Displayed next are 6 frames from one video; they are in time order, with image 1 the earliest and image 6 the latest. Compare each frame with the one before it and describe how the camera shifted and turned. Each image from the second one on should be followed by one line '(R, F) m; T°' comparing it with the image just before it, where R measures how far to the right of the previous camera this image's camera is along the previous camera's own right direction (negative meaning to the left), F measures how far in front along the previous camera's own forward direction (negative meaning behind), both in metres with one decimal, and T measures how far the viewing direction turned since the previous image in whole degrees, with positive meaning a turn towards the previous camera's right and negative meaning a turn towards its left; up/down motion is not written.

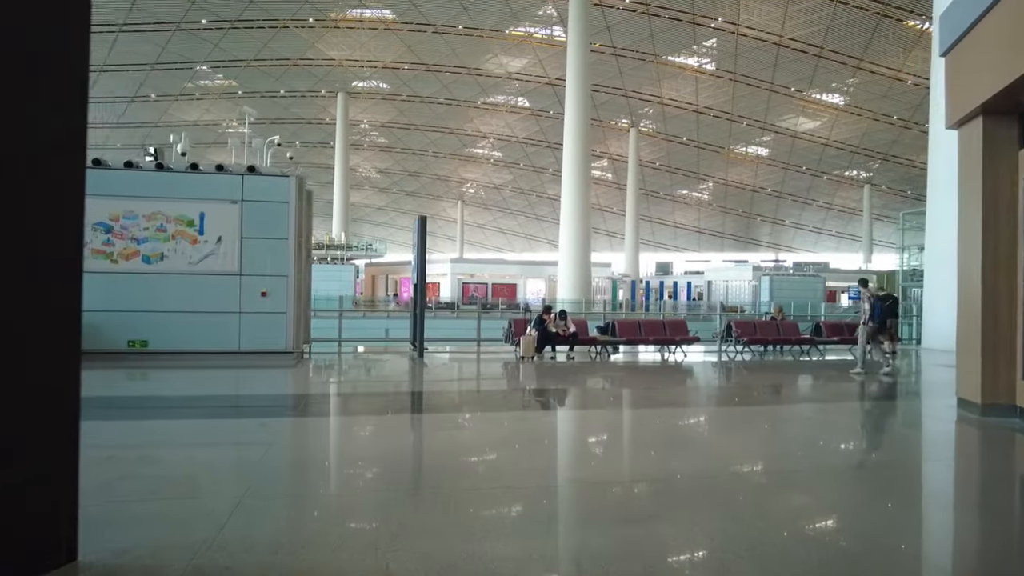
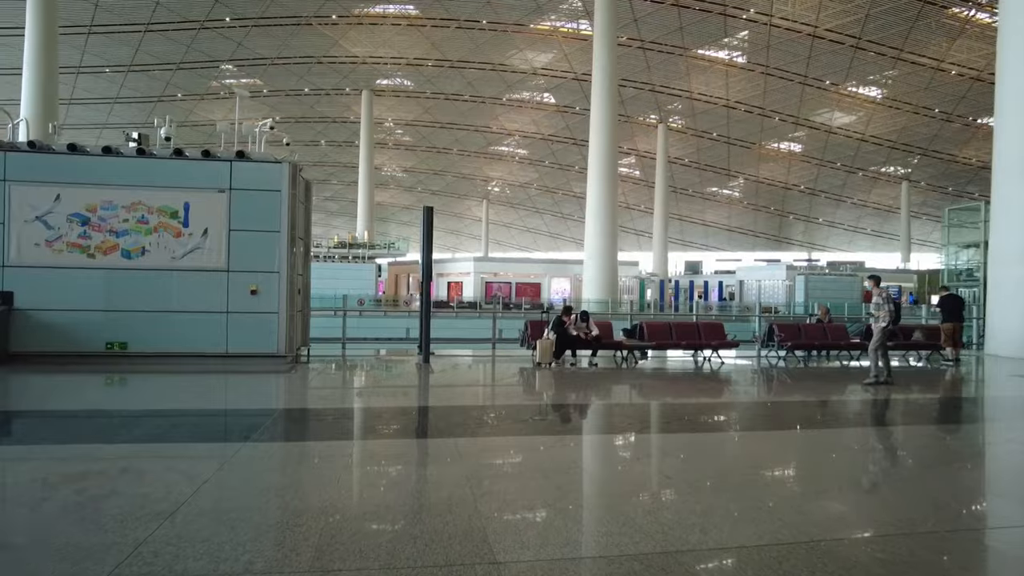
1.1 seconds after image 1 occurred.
(+0.1, +0.8) m; -2°
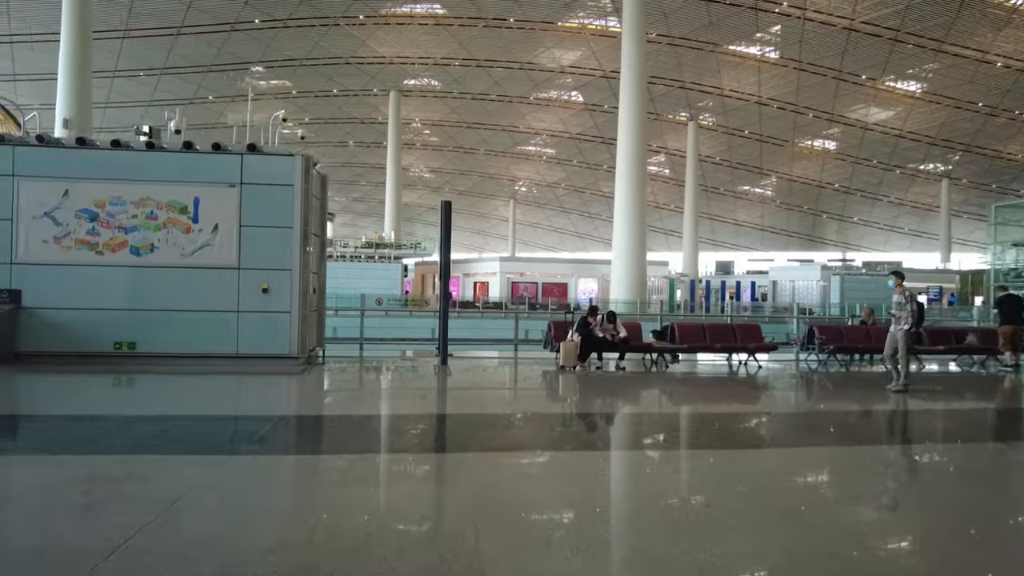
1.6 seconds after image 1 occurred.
(+0.1, +0.4) m; -2°
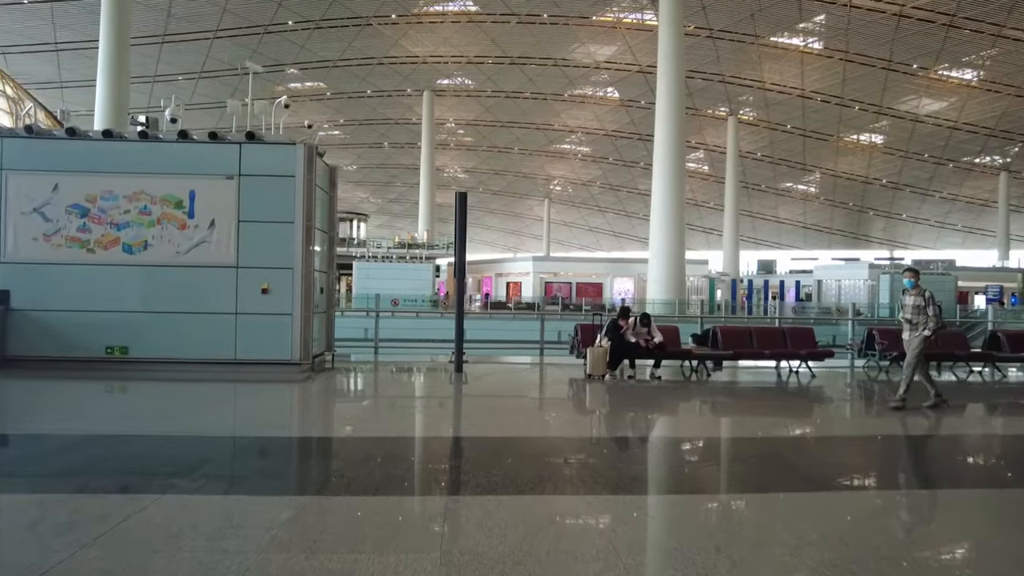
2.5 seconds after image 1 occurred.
(+0.1, +0.7) m; -3°
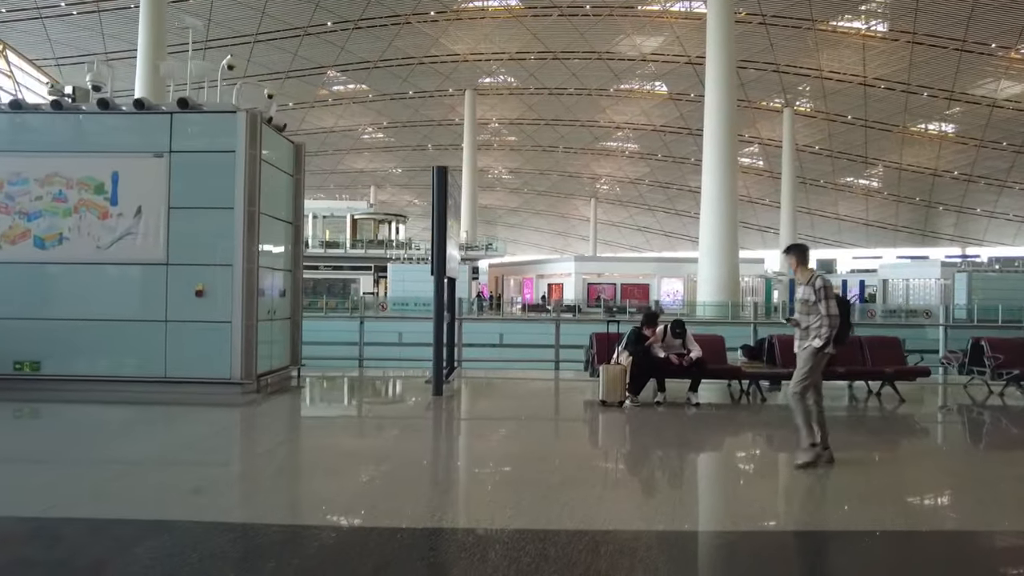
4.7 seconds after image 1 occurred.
(+0.4, +1.4) m; -4°
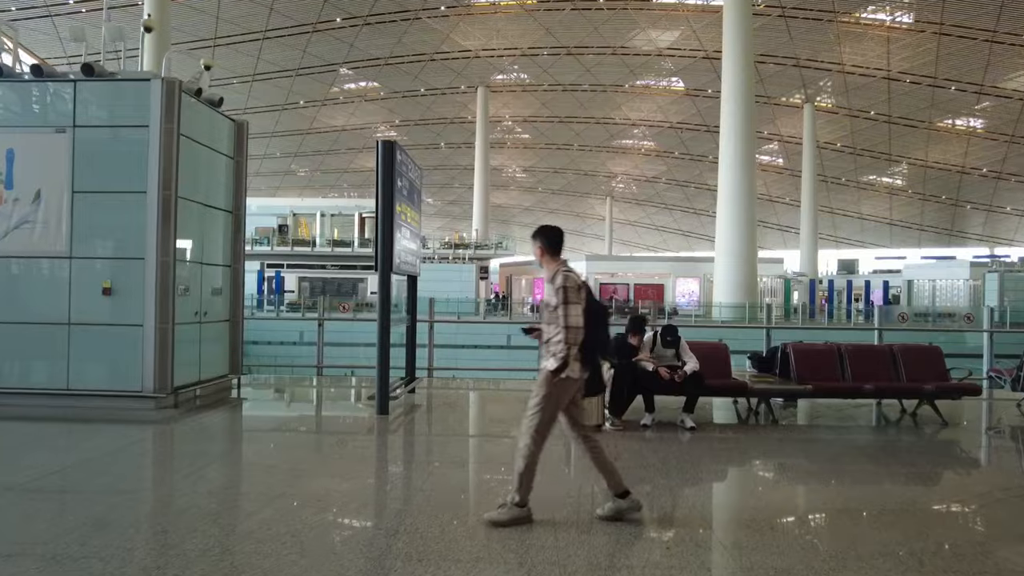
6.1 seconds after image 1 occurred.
(+0.4, +0.8) m; -1°
